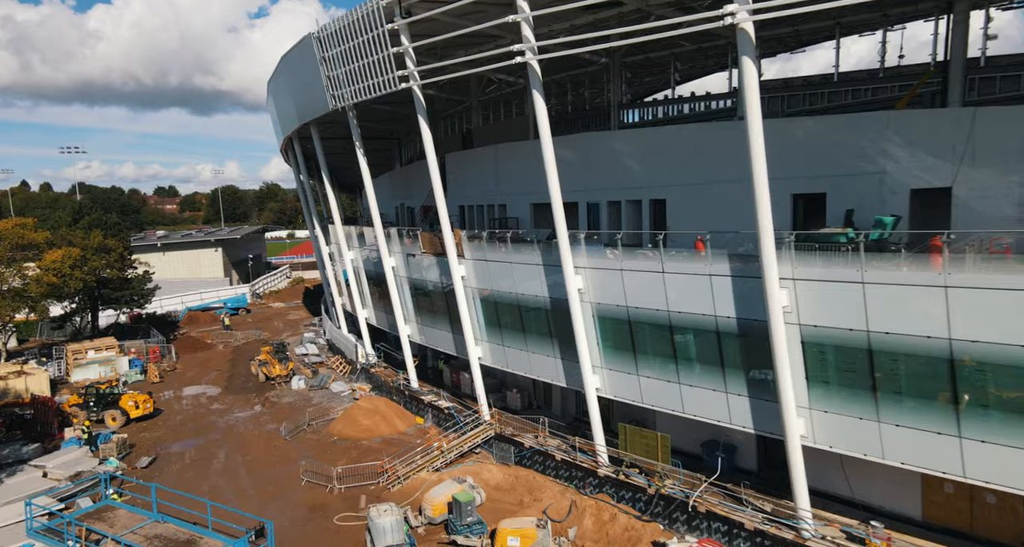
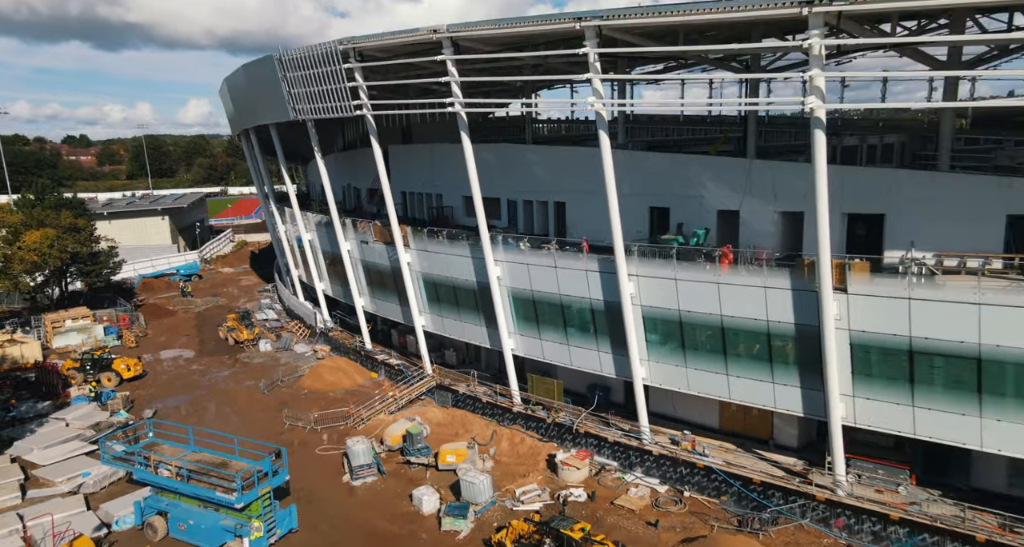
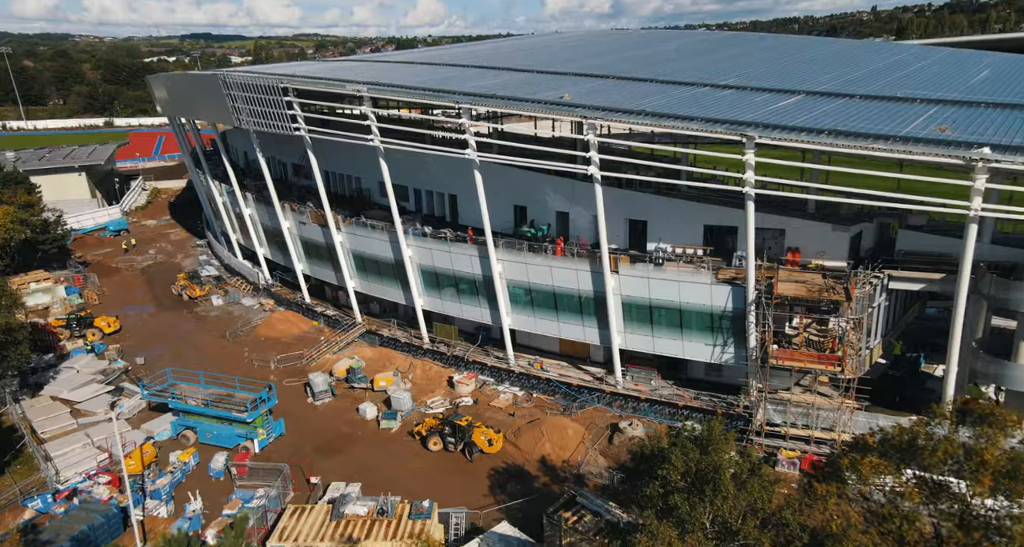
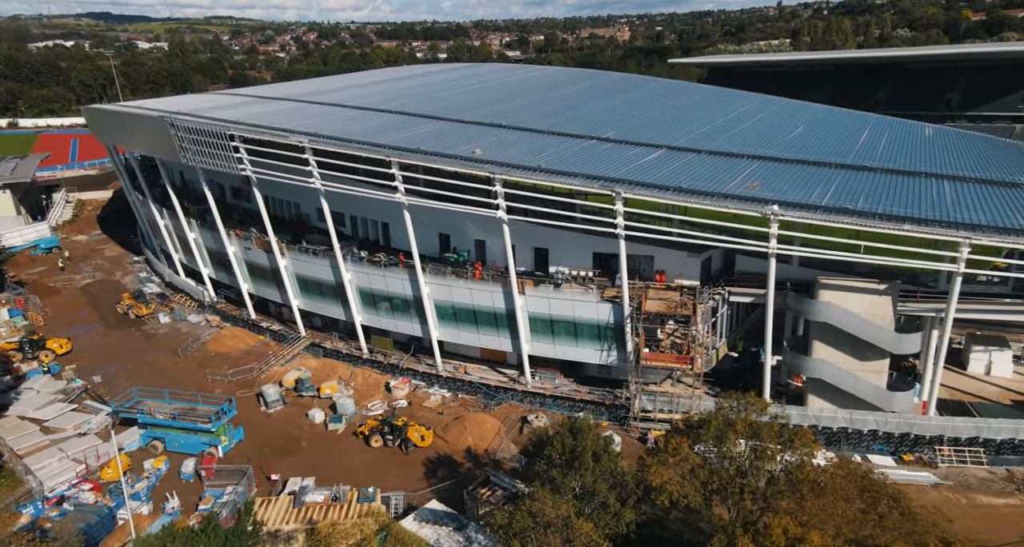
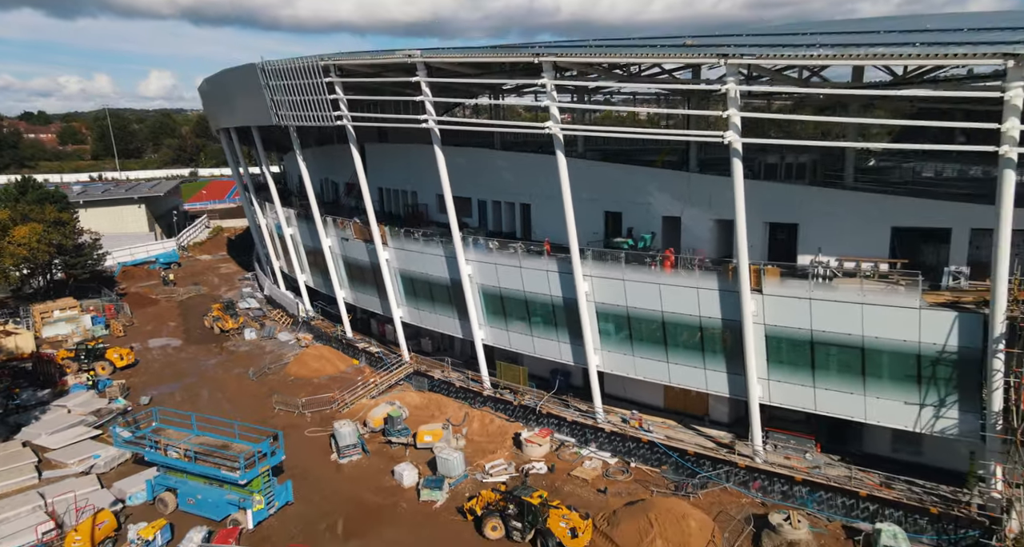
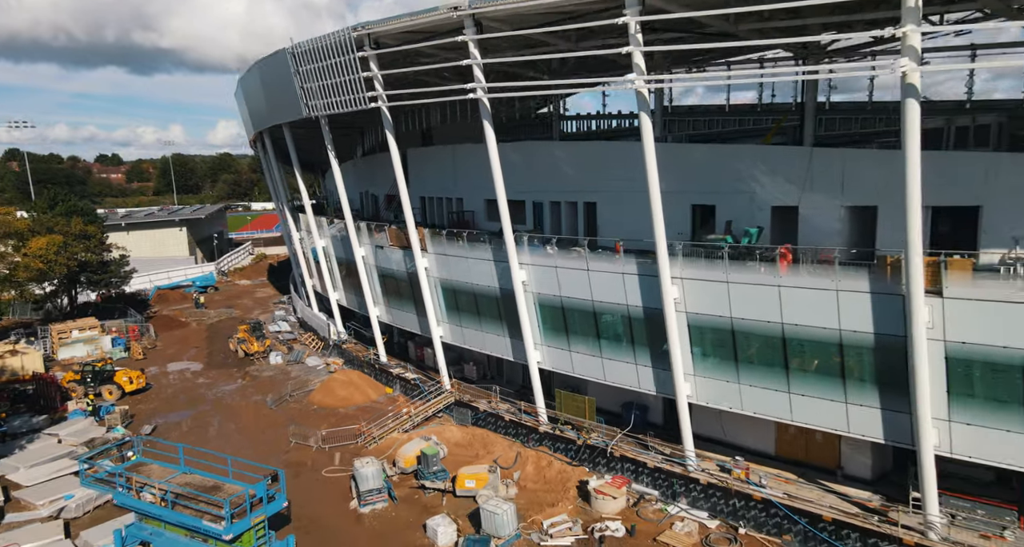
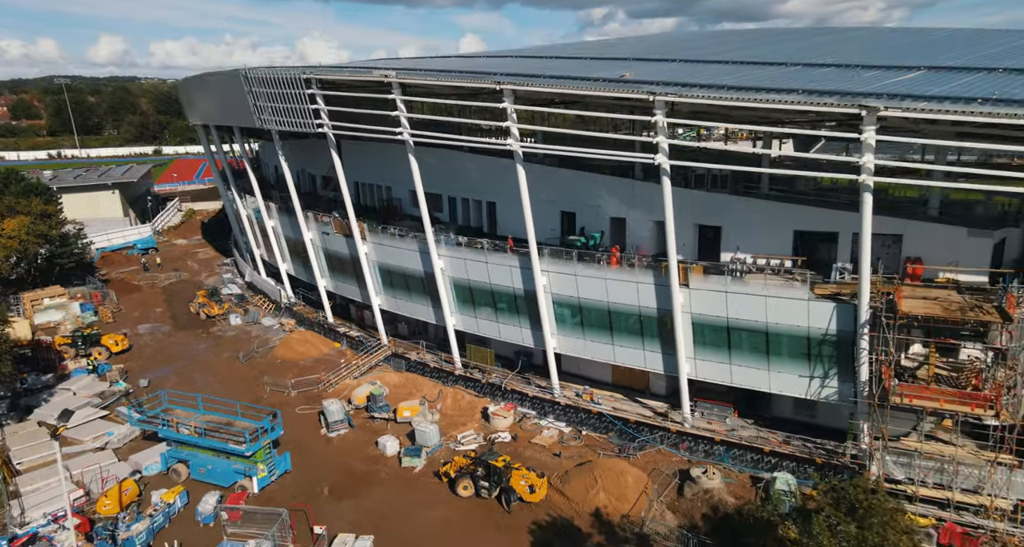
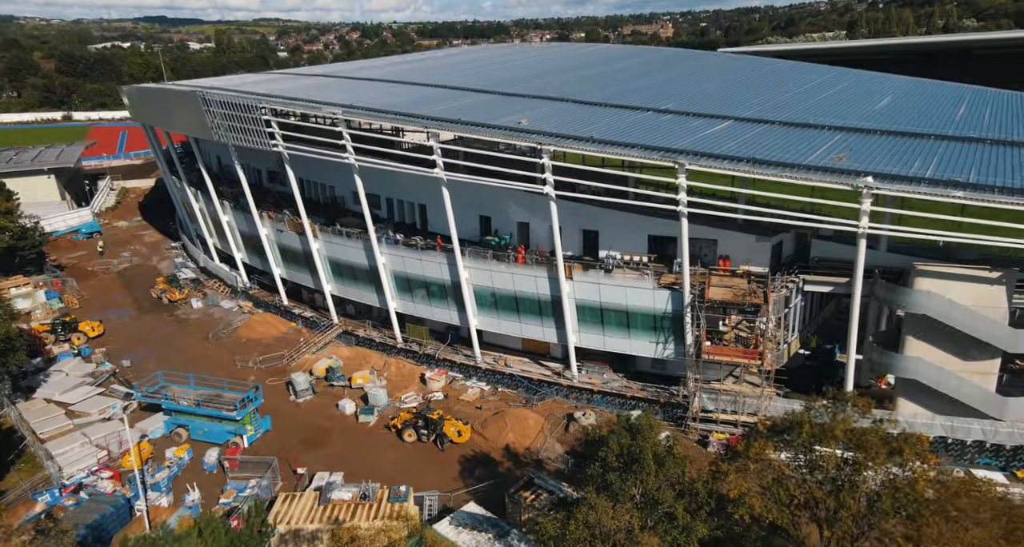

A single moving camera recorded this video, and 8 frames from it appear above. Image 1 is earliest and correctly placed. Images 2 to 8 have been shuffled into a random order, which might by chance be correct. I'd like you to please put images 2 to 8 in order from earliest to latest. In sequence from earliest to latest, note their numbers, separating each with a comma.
6, 2, 5, 7, 3, 8, 4
